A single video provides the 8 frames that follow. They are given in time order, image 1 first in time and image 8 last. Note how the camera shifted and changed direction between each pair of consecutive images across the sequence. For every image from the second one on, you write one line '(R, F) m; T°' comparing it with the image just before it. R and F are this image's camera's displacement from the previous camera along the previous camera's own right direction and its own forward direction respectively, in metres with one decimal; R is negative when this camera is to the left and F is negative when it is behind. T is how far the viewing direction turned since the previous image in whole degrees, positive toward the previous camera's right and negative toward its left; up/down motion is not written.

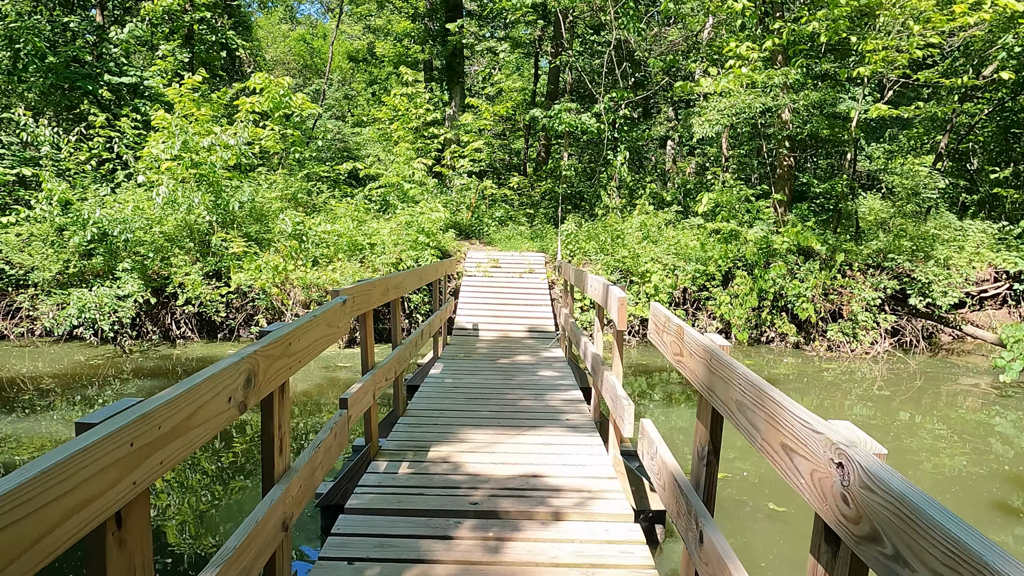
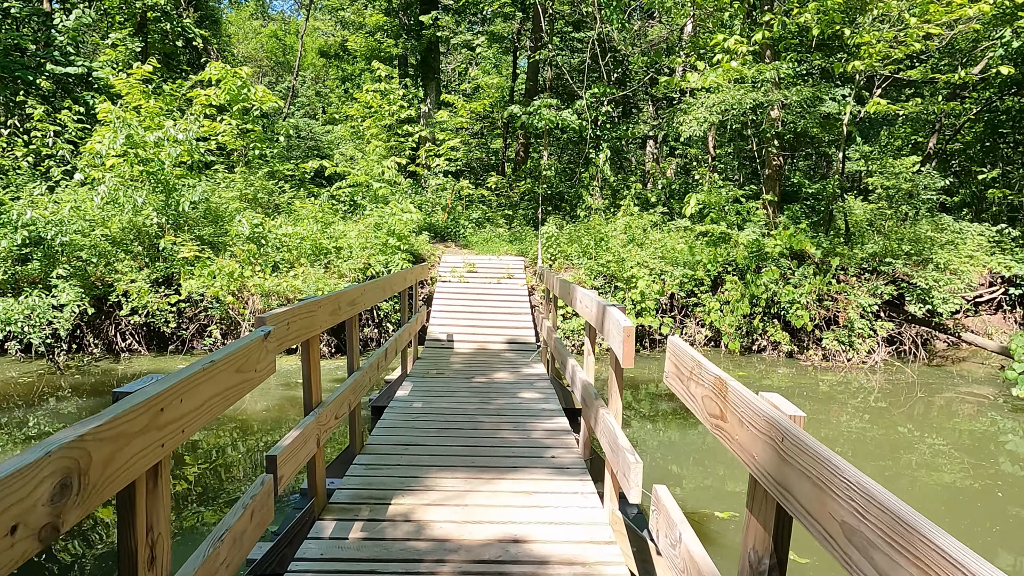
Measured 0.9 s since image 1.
(0.0, +0.6) m; +2°
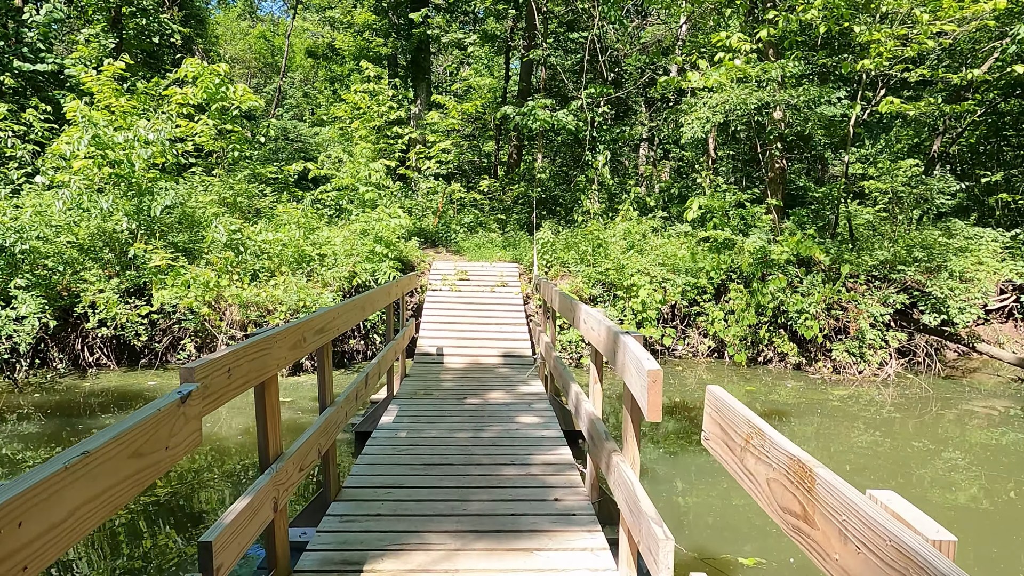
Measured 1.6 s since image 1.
(0.0, +0.5) m; +1°
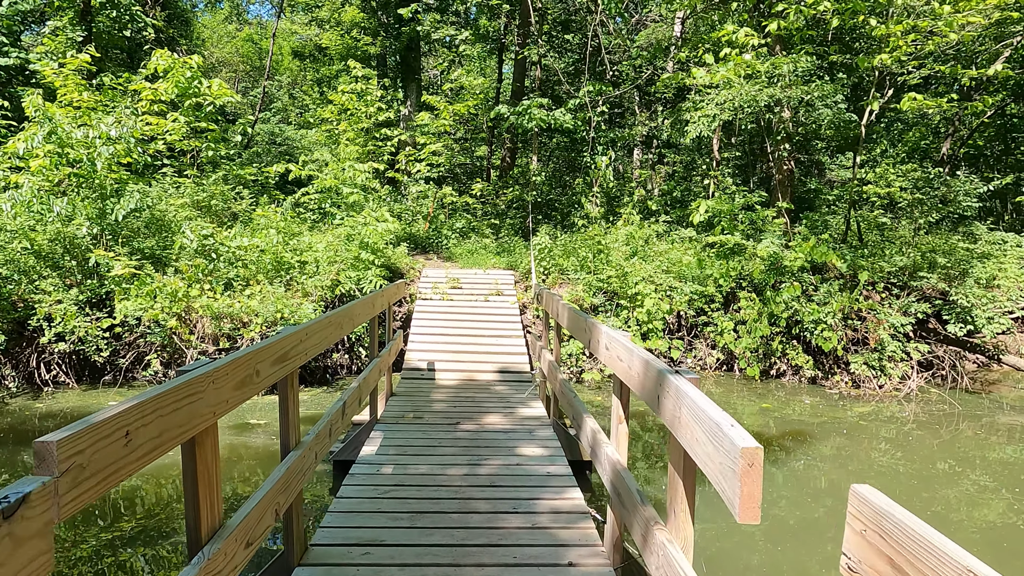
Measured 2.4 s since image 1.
(-0.1, +0.6) m; +1°
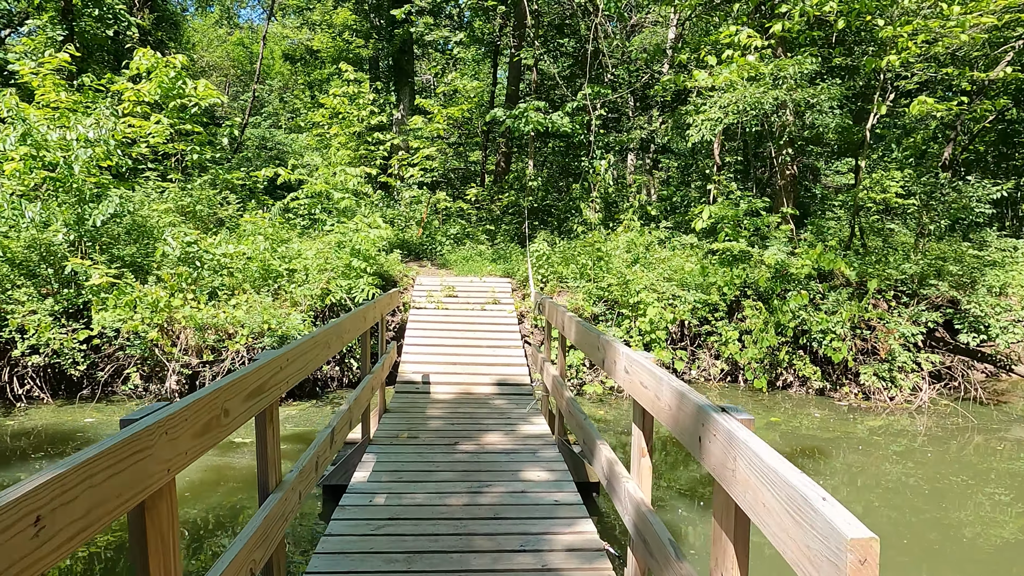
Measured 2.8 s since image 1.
(-0.1, +0.3) m; +1°
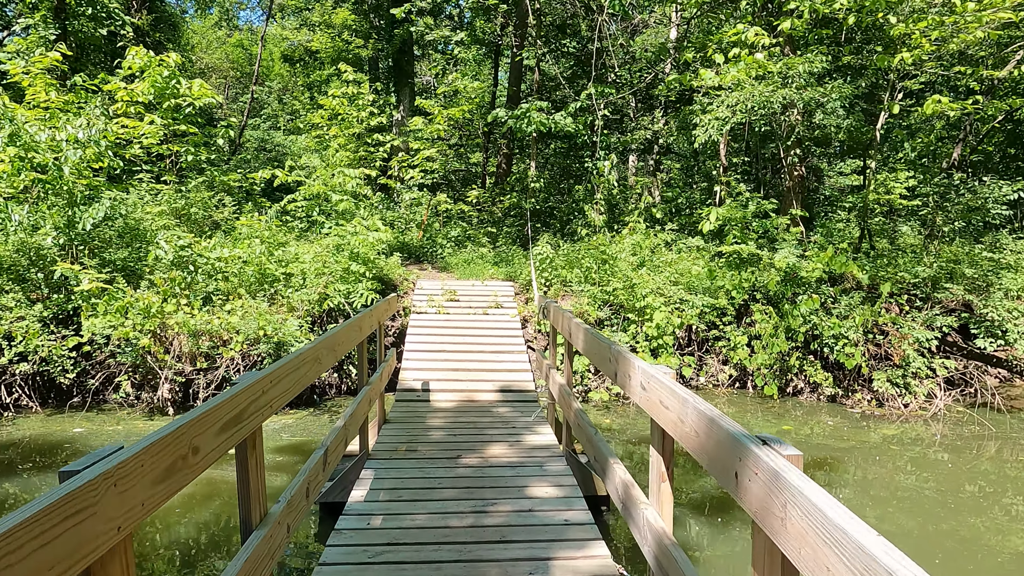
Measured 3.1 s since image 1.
(0.0, +0.2) m; 0°
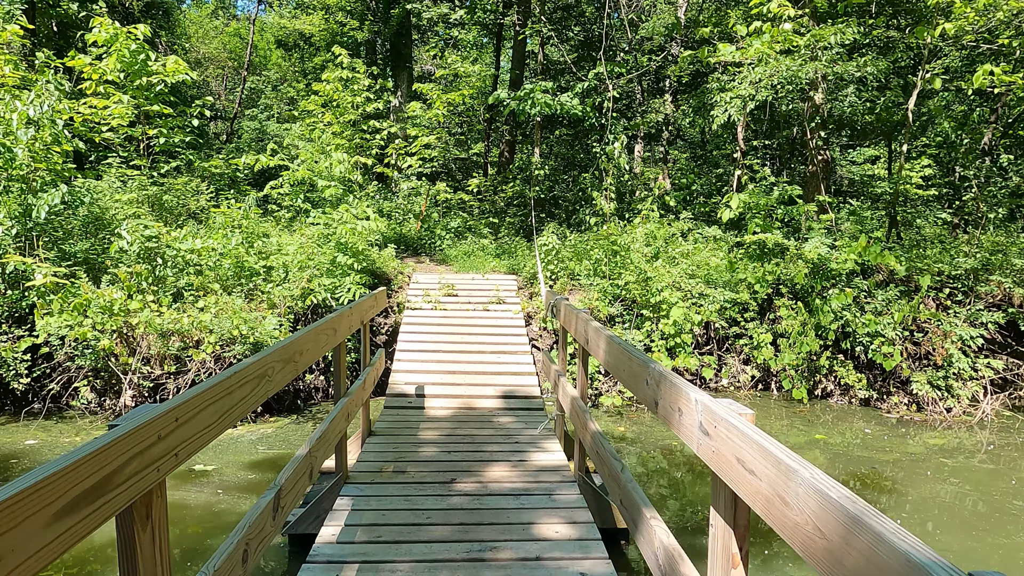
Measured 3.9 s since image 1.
(0.0, +0.6) m; 0°
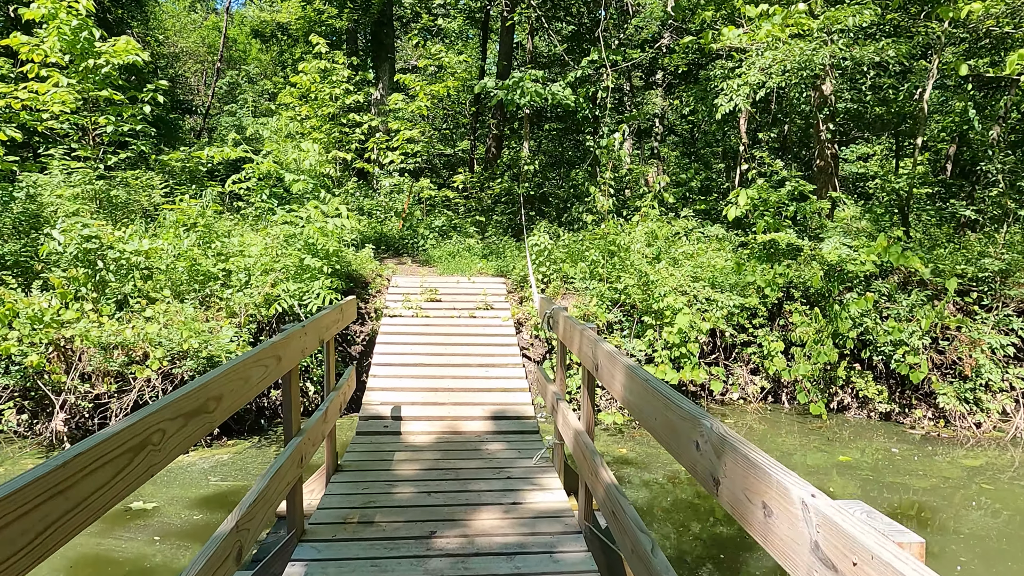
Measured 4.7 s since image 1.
(0.0, +0.6) m; +1°
